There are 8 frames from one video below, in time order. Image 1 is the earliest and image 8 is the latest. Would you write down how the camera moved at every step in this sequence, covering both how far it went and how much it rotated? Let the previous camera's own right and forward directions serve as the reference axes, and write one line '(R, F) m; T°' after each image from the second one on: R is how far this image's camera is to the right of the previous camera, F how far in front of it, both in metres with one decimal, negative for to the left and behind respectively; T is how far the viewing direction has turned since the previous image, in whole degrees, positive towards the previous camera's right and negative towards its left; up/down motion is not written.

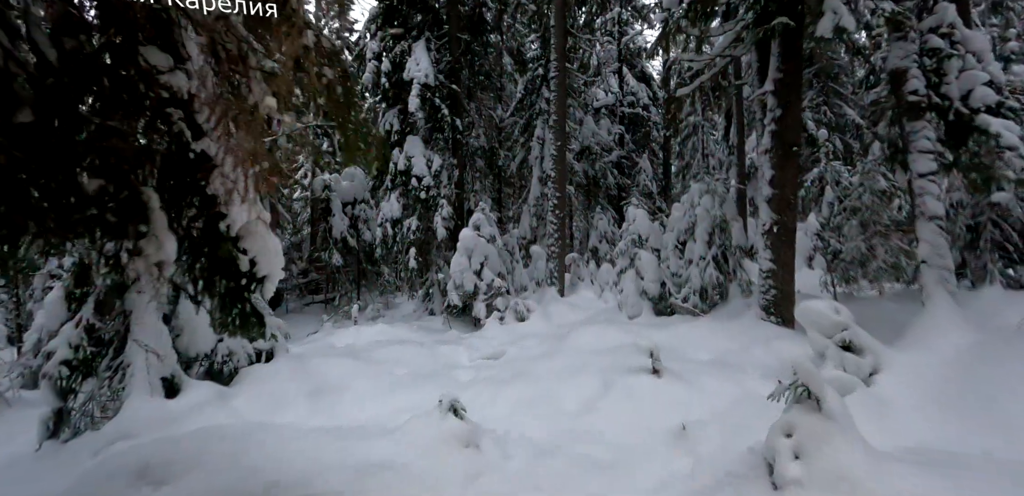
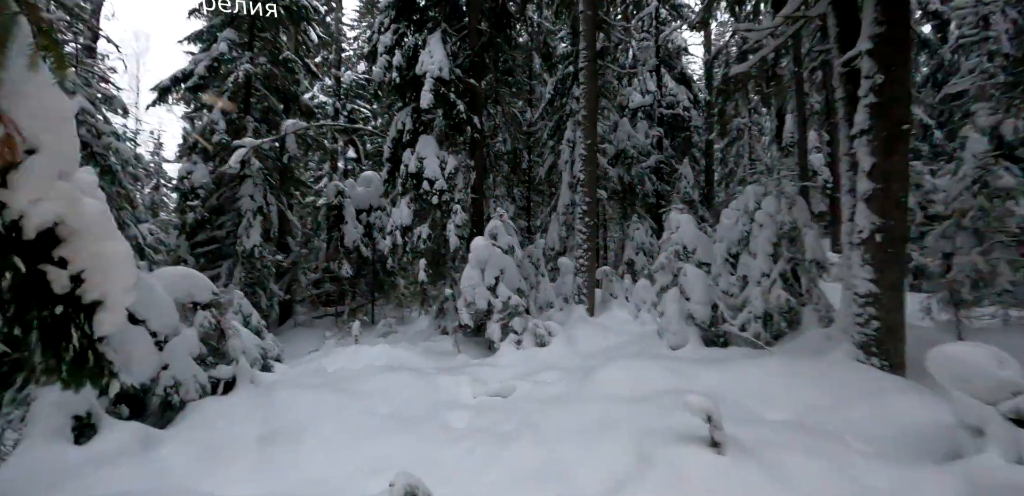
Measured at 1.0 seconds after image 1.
(+0.3, +1.6) m; -4°
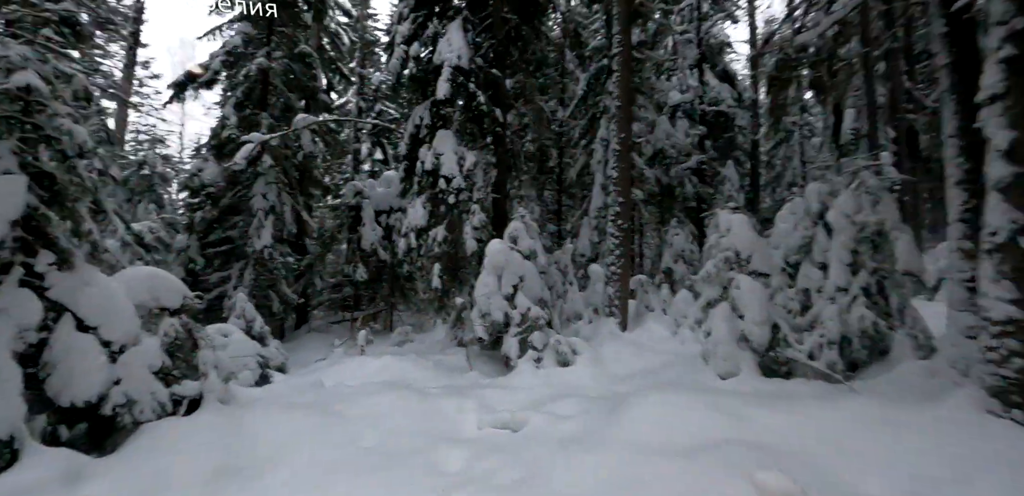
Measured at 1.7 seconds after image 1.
(+0.2, +1.2) m; -3°
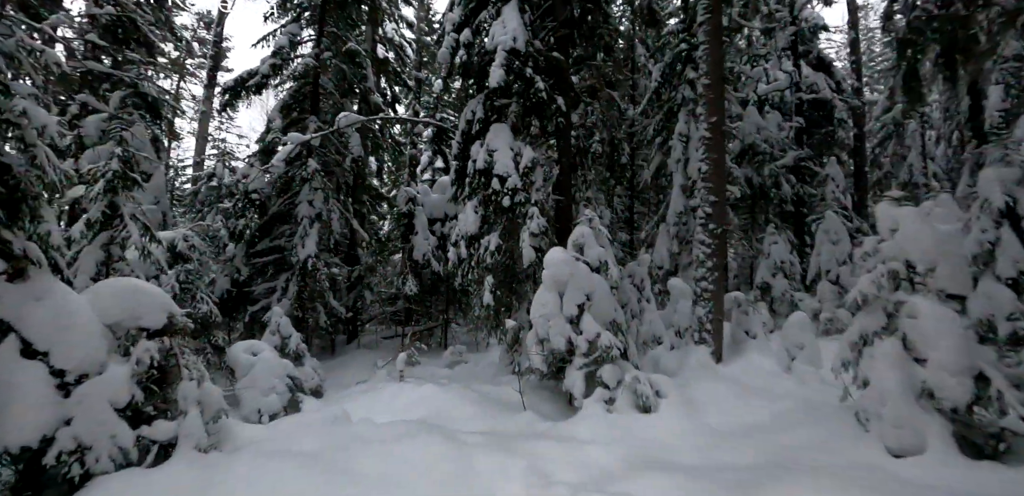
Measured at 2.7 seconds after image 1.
(0.0, +1.7) m; -7°
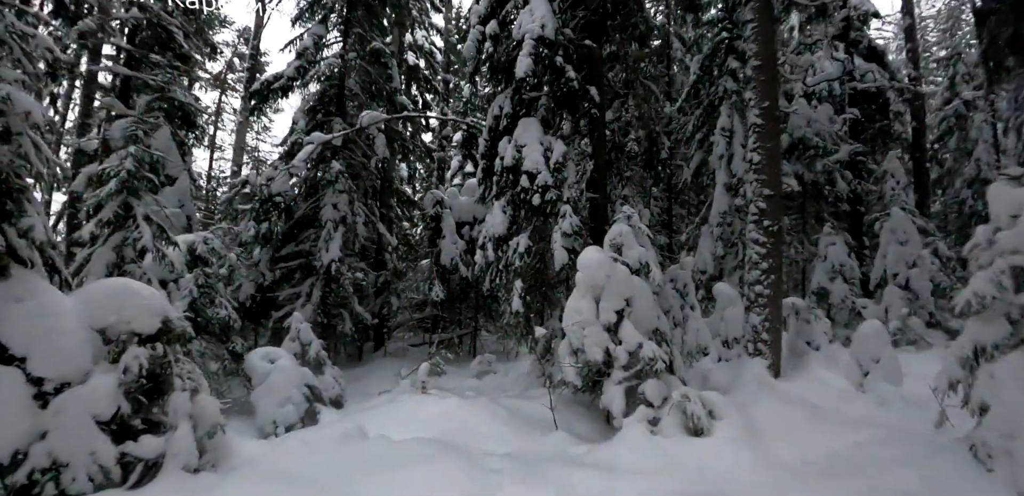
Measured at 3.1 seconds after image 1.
(0.0, +0.7) m; -3°
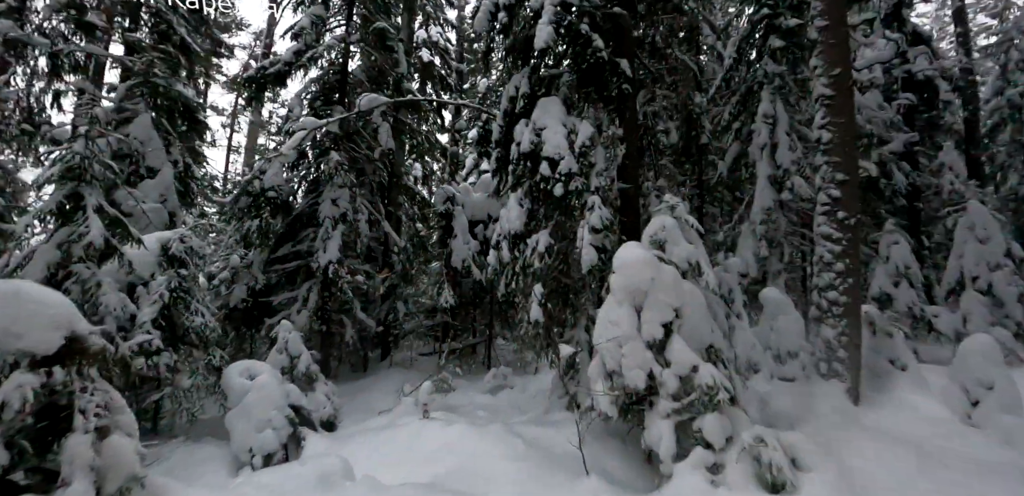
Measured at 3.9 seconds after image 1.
(0.0, +1.3) m; -2°
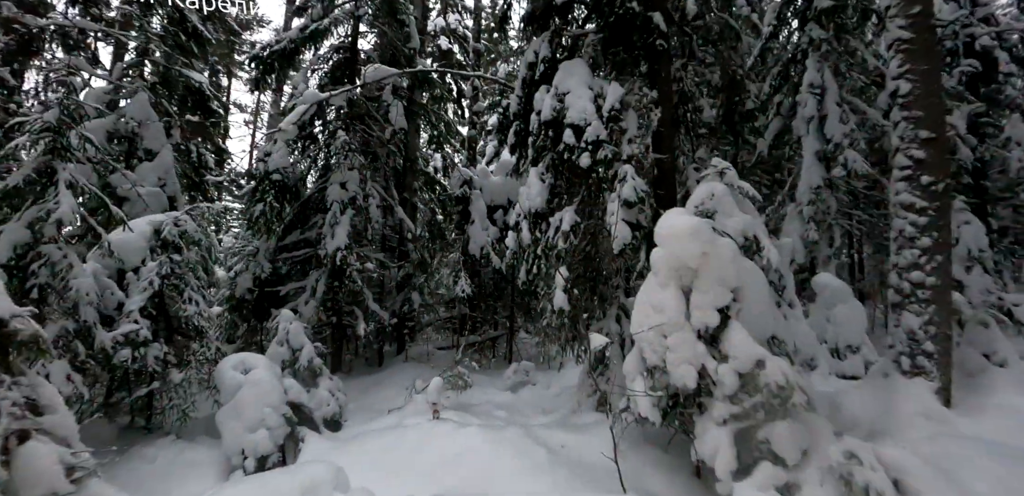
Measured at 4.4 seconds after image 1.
(0.0, +0.9) m; -2°
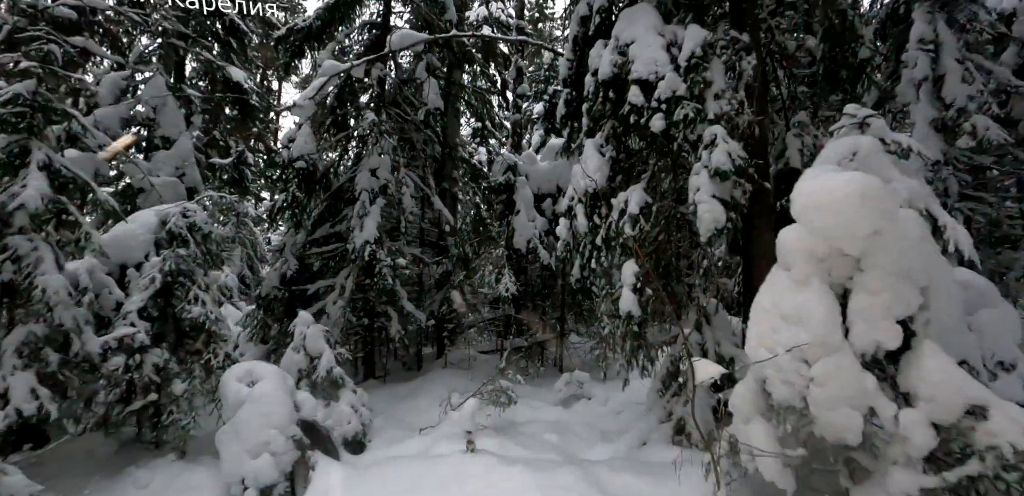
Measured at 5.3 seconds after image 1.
(0.0, +1.3) m; -5°
